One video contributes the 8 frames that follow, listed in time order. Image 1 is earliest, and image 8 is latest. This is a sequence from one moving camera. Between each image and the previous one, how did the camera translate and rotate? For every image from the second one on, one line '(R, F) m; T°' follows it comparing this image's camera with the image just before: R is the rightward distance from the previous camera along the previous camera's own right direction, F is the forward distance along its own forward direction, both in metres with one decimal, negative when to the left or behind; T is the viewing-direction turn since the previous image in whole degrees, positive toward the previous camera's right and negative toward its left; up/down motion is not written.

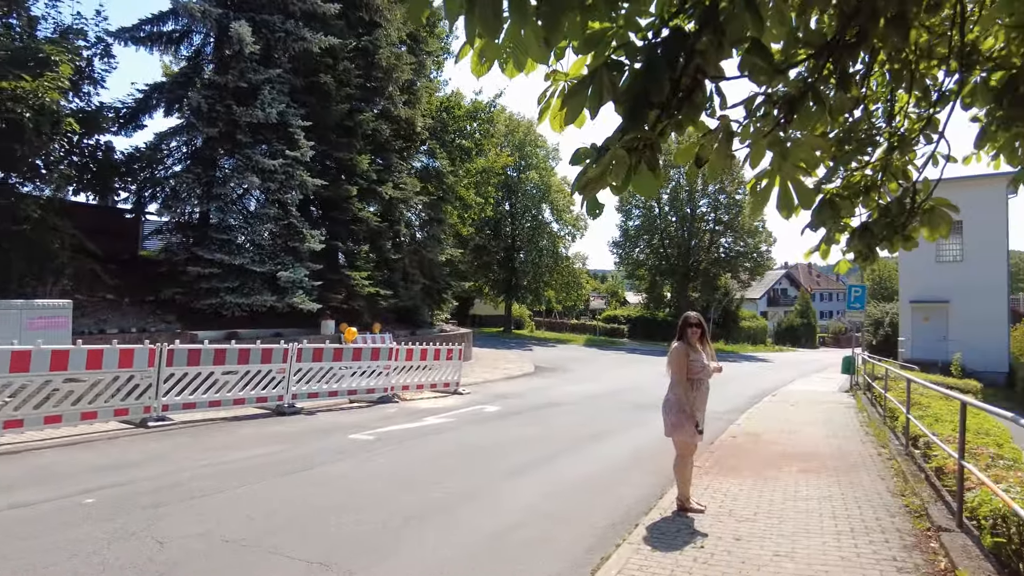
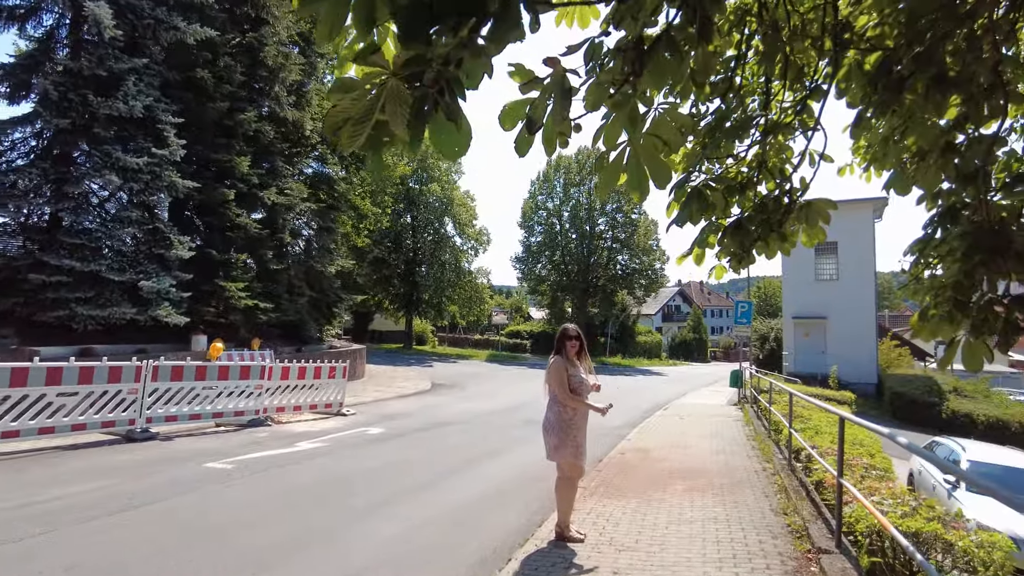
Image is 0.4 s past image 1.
(+0.3, +0.5) m; +8°
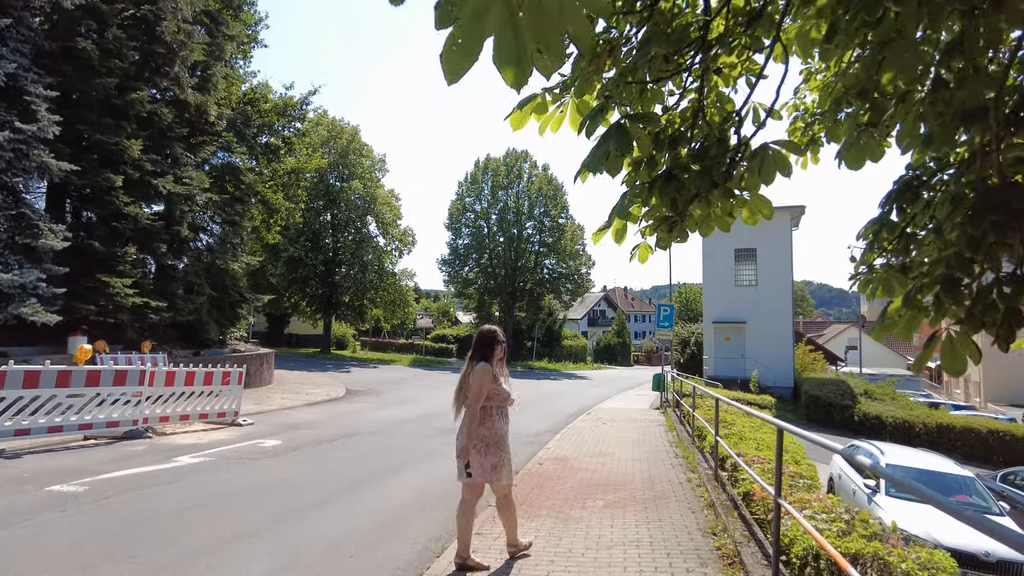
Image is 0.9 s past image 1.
(+0.2, +0.7) m; +6°
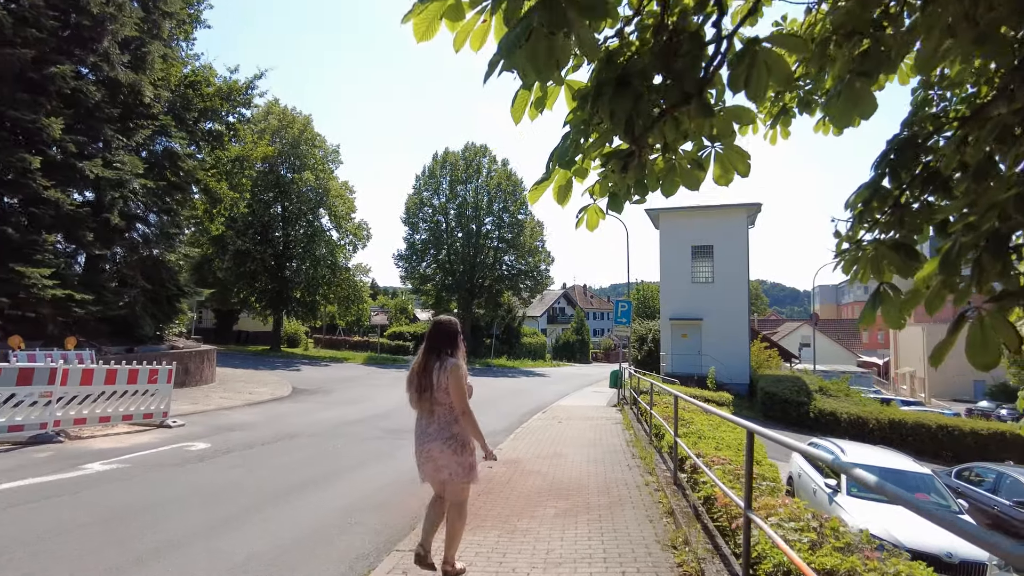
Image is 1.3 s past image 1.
(+0.1, +0.6) m; +3°
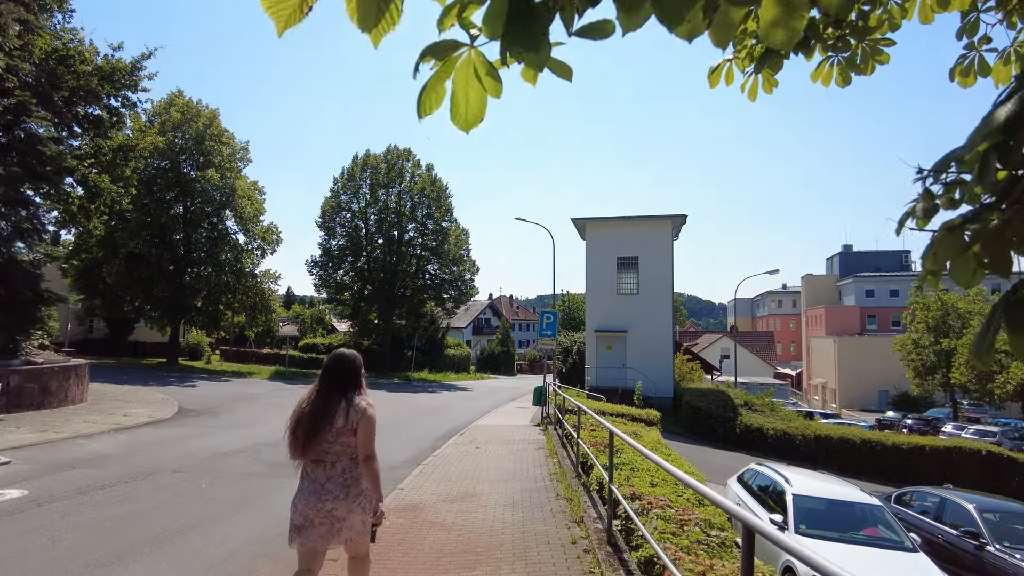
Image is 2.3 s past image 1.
(+0.3, +1.4) m; +6°
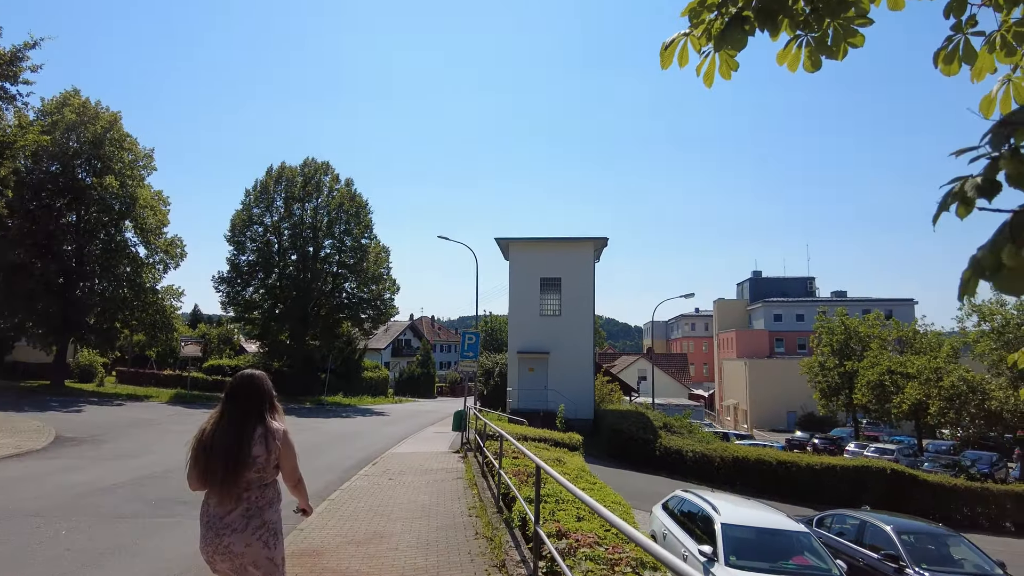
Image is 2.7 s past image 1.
(0.0, +0.6) m; +7°
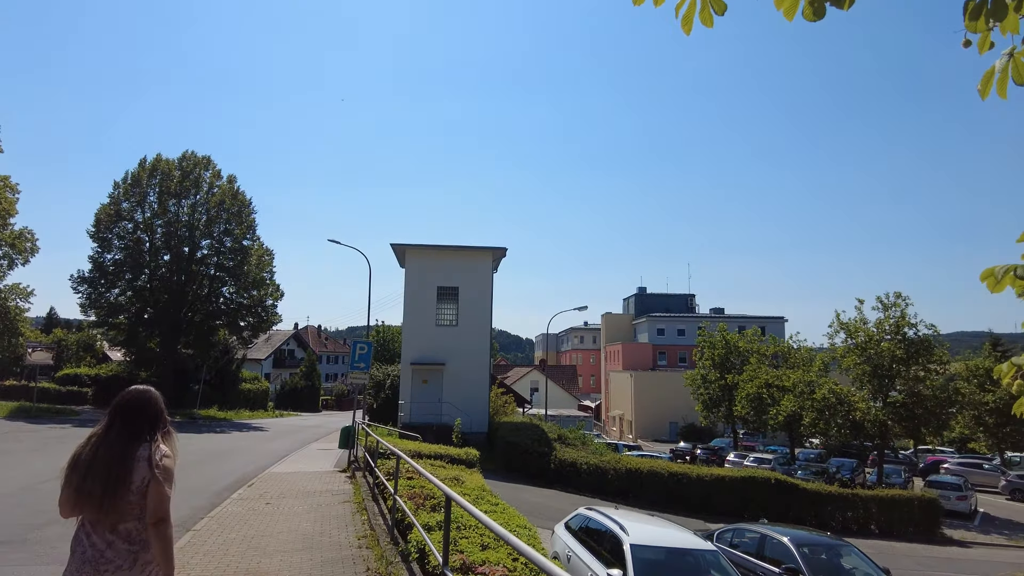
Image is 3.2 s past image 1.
(-0.1, +0.7) m; +9°
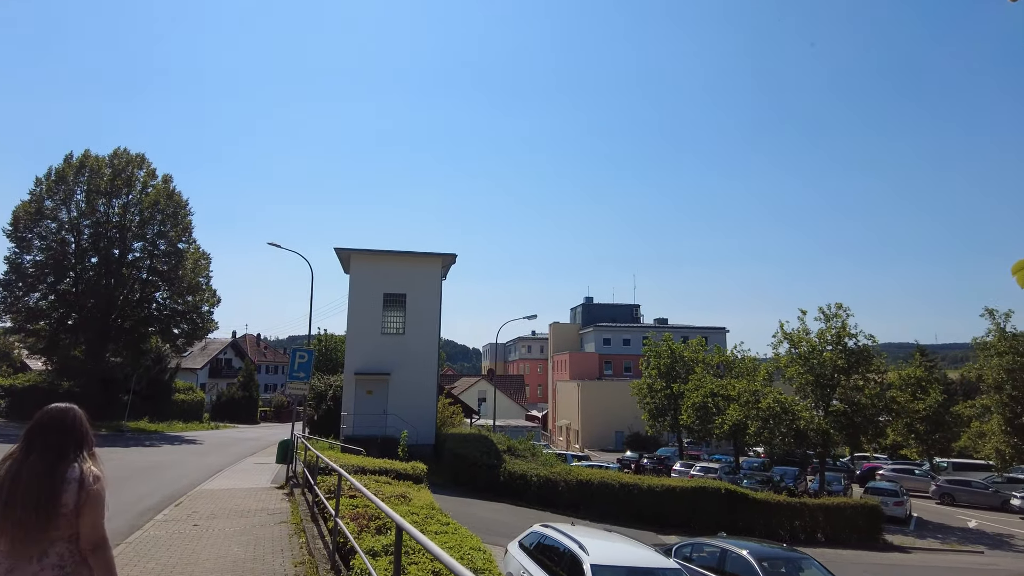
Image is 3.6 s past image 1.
(-0.1, +0.6) m; +5°
